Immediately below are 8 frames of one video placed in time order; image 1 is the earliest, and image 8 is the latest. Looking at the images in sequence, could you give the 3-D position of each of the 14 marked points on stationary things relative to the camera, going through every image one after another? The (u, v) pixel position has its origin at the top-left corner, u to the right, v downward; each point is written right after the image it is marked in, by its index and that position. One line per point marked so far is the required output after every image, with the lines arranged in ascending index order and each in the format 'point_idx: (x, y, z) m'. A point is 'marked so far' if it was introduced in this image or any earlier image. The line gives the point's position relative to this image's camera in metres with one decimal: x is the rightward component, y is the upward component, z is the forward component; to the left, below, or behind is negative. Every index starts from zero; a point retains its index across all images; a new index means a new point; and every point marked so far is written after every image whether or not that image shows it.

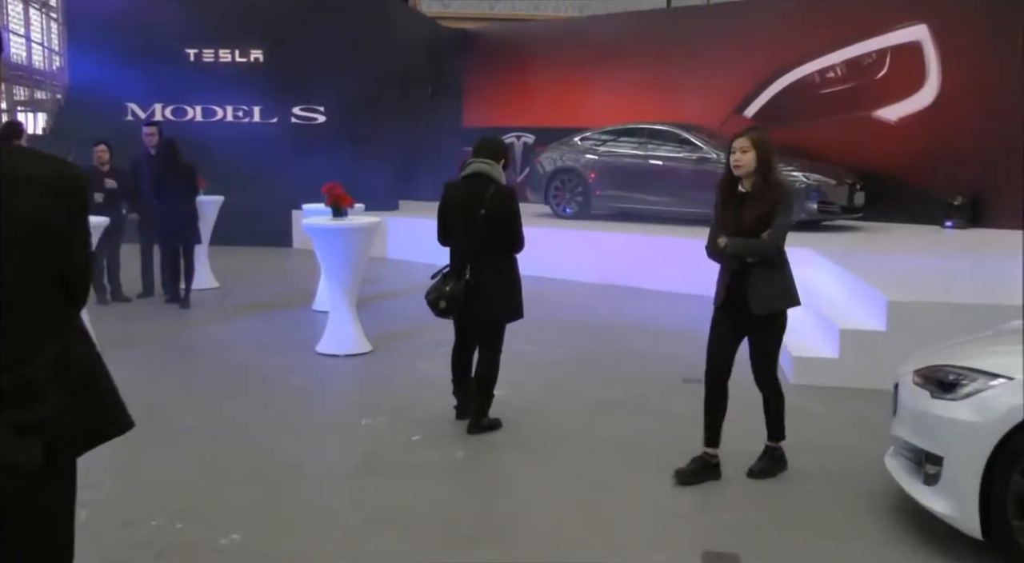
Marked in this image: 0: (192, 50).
0: (-3.8, +2.9, +9.6) m
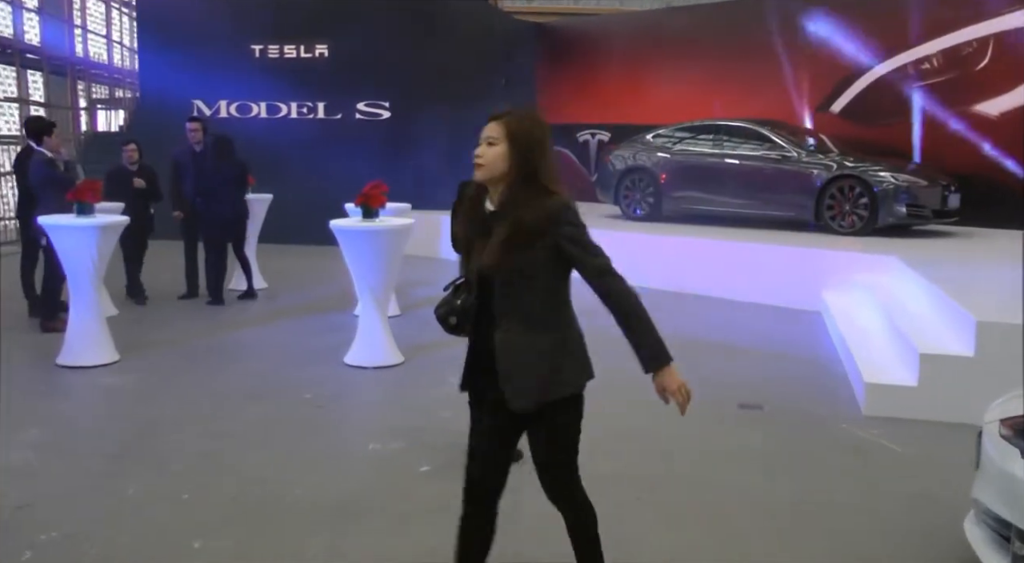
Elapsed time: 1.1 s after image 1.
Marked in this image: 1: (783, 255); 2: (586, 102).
0: (-3.1, +2.9, +9.5) m
1: (+2.2, +0.2, +6.1) m
2: (+1.2, +2.4, +10.5) m
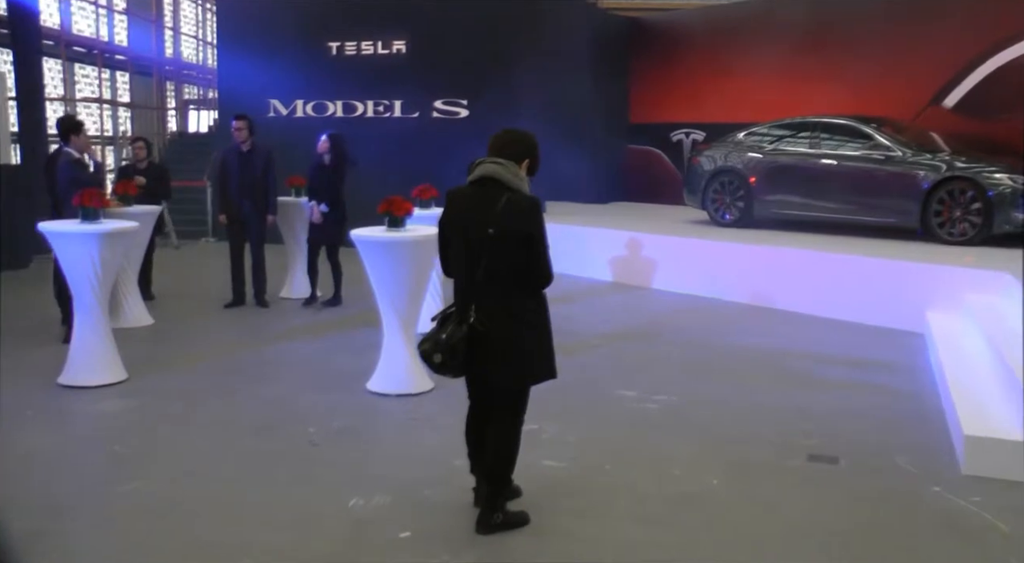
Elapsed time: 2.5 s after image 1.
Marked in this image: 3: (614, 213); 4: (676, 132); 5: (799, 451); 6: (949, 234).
0: (-2.2, +2.9, +9.4) m
1: (+2.6, +0.1, +5.3) m
2: (+2.1, +2.3, +9.8) m
3: (+1.1, +0.7, +8.2) m
4: (+2.0, +1.9, +9.9) m
5: (+1.2, -0.7, +3.3) m
6: (+3.4, +0.4, +6.1) m
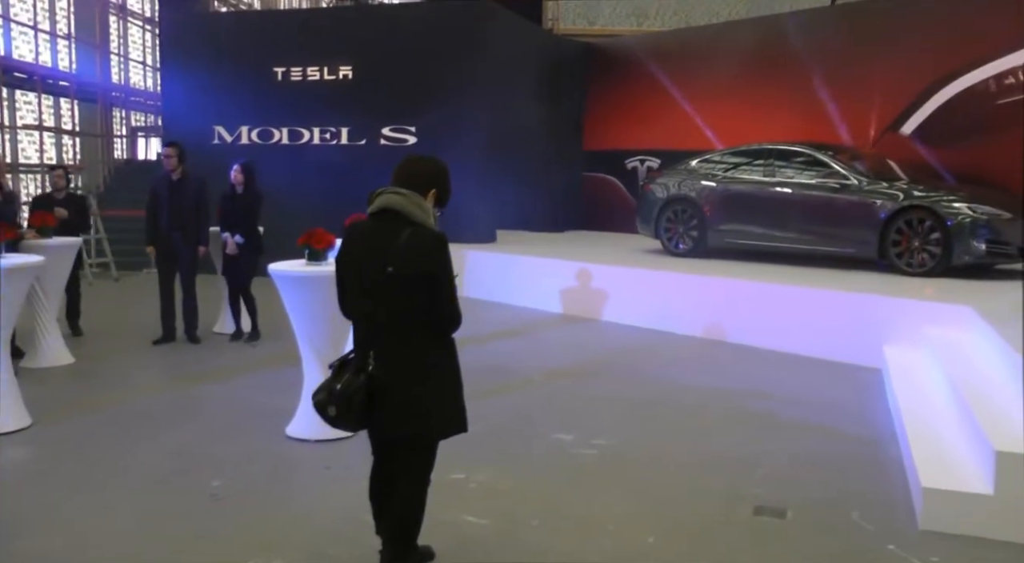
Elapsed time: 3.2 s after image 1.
0: (-2.7, +2.5, +9.1) m
1: (+2.2, -0.2, +5.1) m
2: (+1.6, +2.0, +9.7) m
3: (+0.6, +0.4, +8.0) m
4: (+1.5, +1.5, +9.8) m
5: (+0.9, -0.9, +3.1) m
6: (+3.0, +0.1, +5.9) m
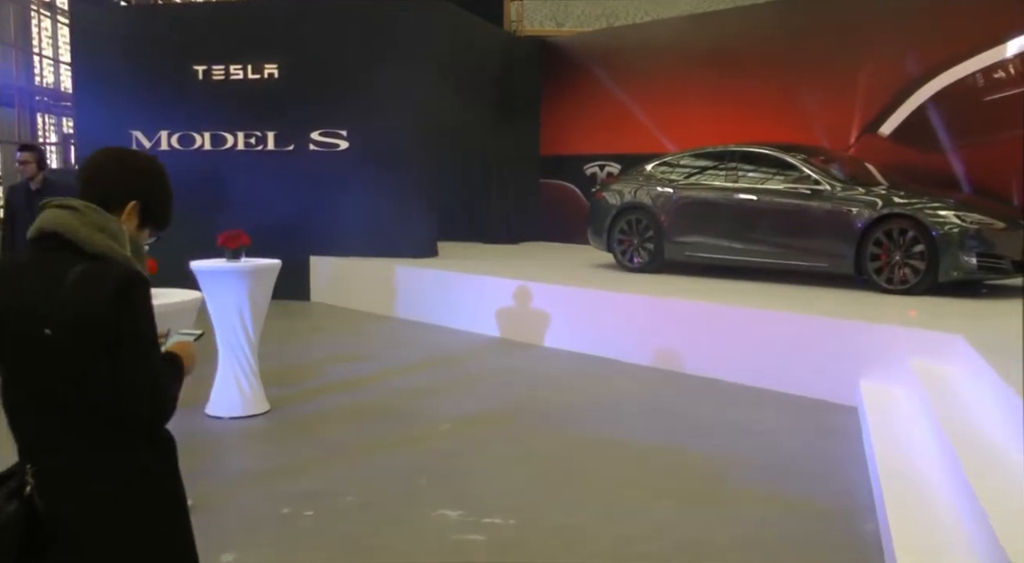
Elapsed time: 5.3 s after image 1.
0: (-3.3, +2.3, +8.3) m
1: (+1.7, -0.3, +4.3) m
2: (+1.0, +1.8, +8.9) m
3: (0.0, +0.2, +7.2) m
4: (+0.9, +1.4, +9.0) m
5: (+0.5, -1.0, +2.3) m
6: (+2.5, 0.0, +5.2) m
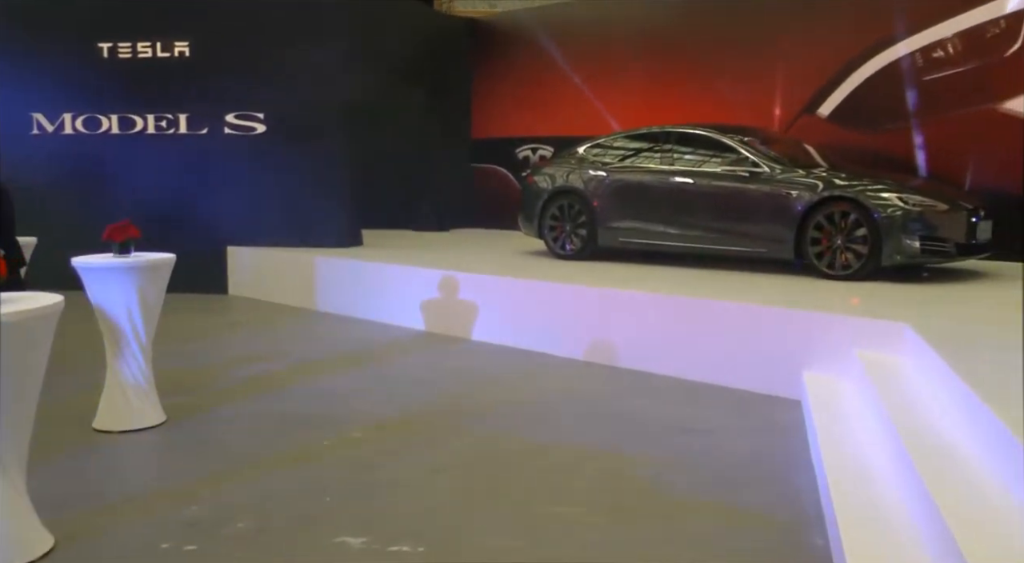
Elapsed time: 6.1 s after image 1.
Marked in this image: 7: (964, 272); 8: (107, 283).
0: (-4.0, +2.4, +7.6) m
1: (+1.3, -0.2, +4.1) m
2: (+0.2, +1.9, +8.6) m
3: (-0.6, +0.3, +6.9) m
4: (+0.1, +1.5, +8.7) m
5: (+0.2, -1.0, +2.0) m
6: (+2.0, +0.1, +5.0) m
7: (+2.9, +0.1, +5.0) m
8: (-2.0, 0.0, +3.9) m
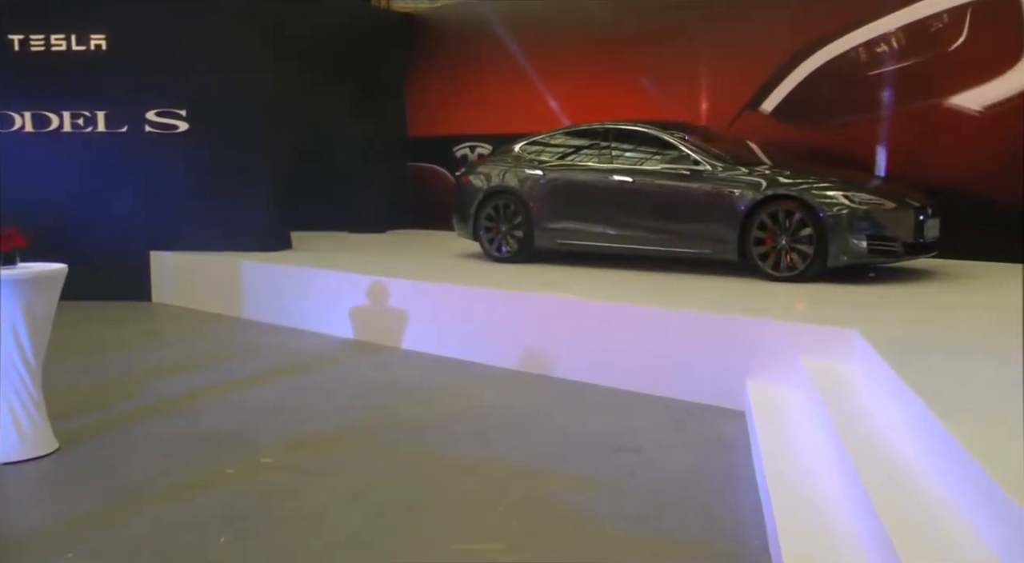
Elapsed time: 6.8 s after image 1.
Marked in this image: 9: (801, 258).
0: (-4.6, +2.3, +7.1) m
1: (+0.9, -0.2, +3.9) m
2: (-0.4, +1.9, +8.3) m
3: (-1.1, +0.3, +6.5) m
4: (-0.5, +1.5, +8.4) m
5: (0.0, -1.0, +1.7) m
6: (+1.6, +0.1, +4.8) m
7: (+2.5, +0.1, +4.9) m
8: (-2.4, -0.1, +3.5) m
9: (+1.8, +0.1, +4.7) m
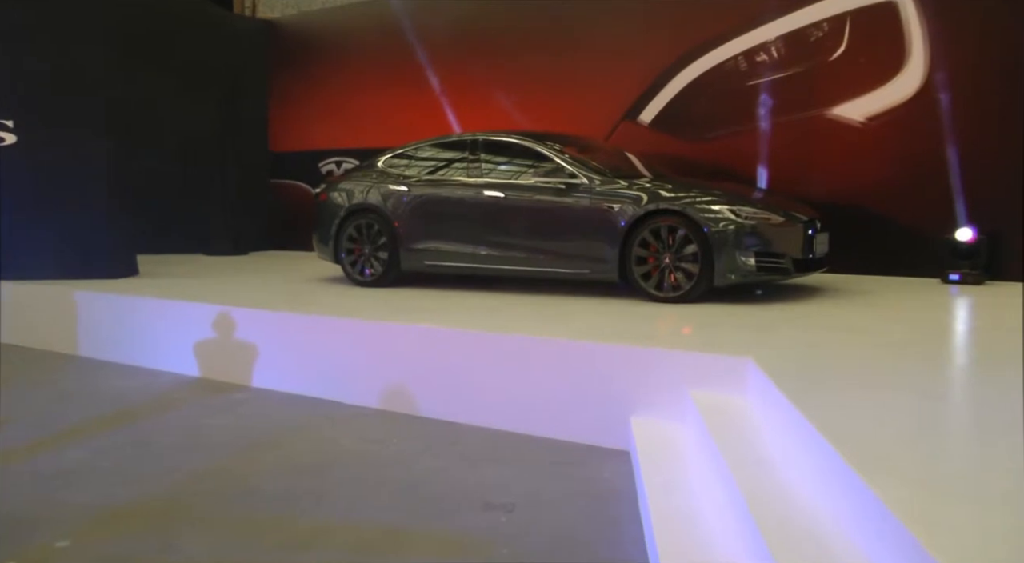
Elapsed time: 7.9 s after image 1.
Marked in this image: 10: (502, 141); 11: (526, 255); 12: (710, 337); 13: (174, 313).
0: (-5.7, +2.0, +6.0) m
1: (+0.3, -0.3, +3.5) m
2: (-1.7, +1.6, +7.7) m
3: (-2.1, +0.1, +5.9) m
4: (-1.8, +1.2, +7.8) m
5: (-0.3, -1.1, +1.2) m
6: (+0.9, 0.0, +4.6) m
7: (+1.7, 0.0, +4.7) m
8: (-2.9, -0.2, +2.7) m
9: (+1.0, 0.0, +4.5) m
10: (0.0, +0.9, +5.1) m
11: (+0.2, +0.2, +4.7) m
12: (+0.9, -0.2, +3.5) m
13: (-2.1, -0.2, +4.9) m
